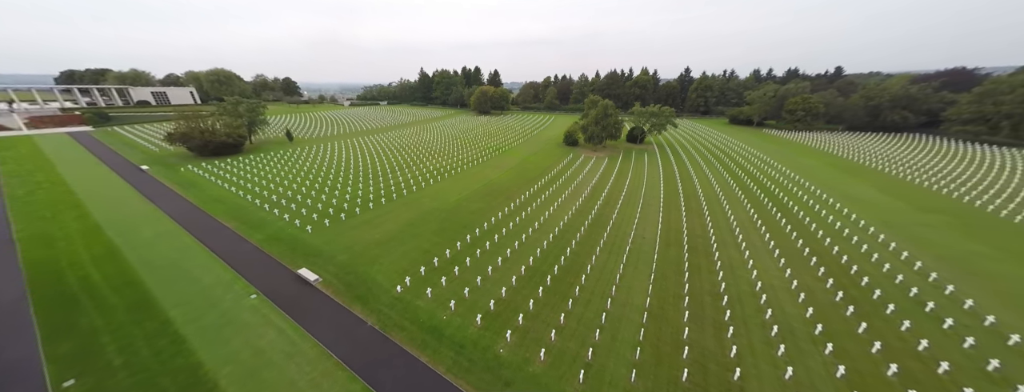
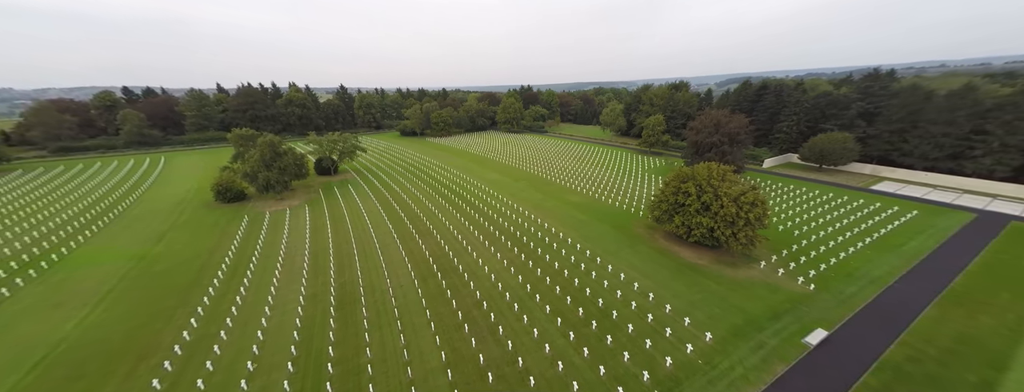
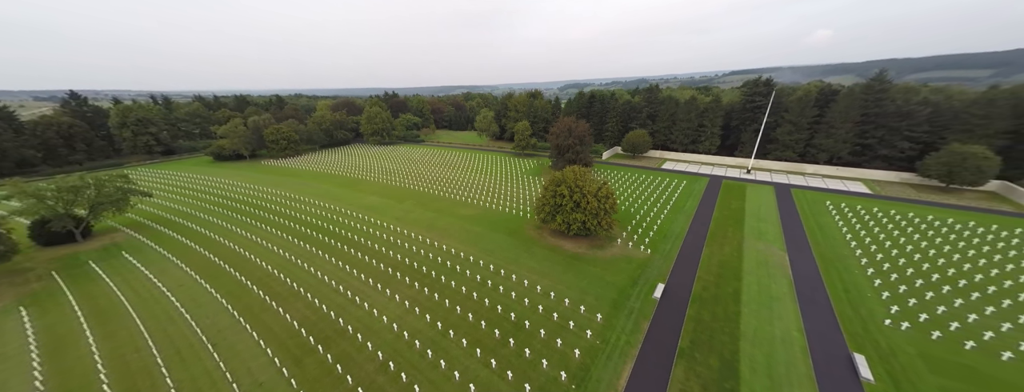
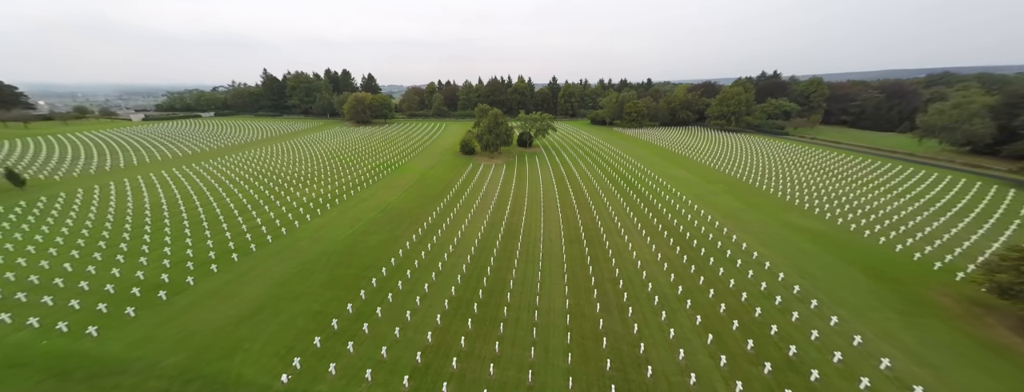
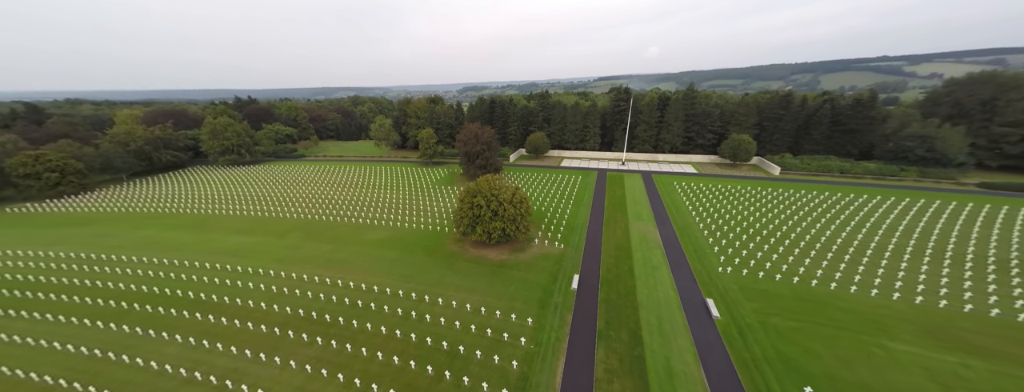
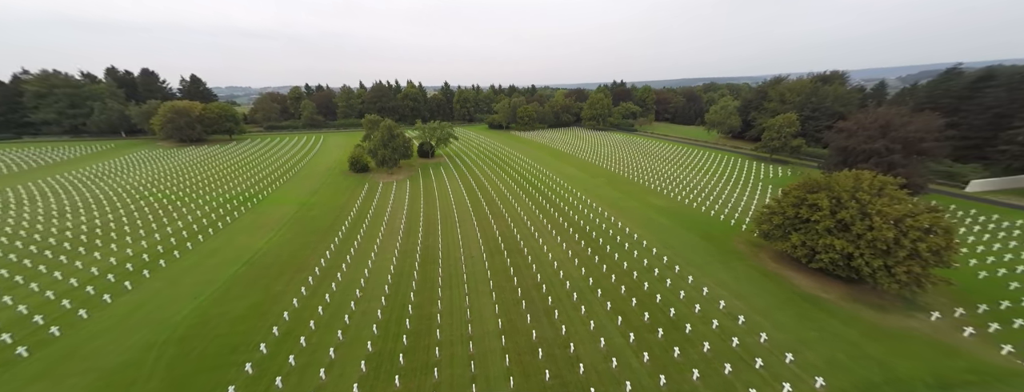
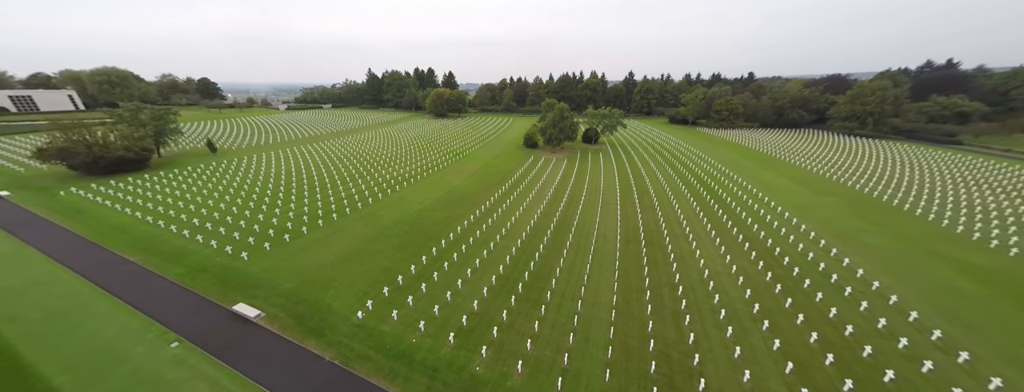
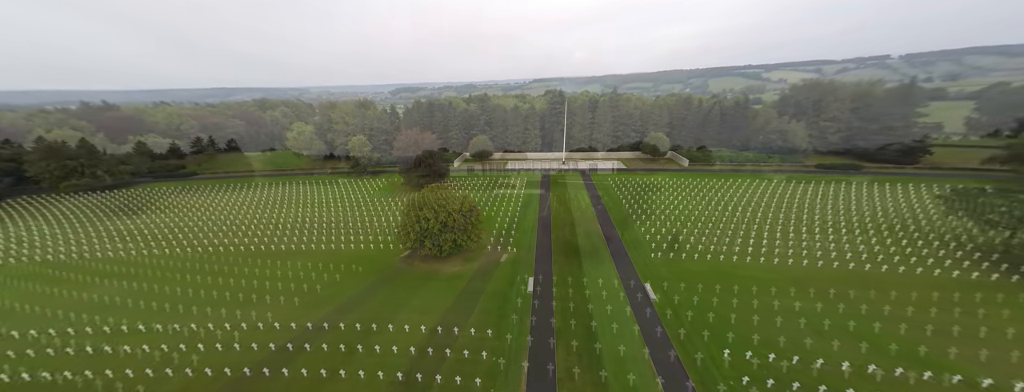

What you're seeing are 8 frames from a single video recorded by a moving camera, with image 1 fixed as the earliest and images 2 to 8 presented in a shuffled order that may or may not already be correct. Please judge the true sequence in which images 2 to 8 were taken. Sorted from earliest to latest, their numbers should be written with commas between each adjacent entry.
7, 4, 6, 2, 3, 5, 8
